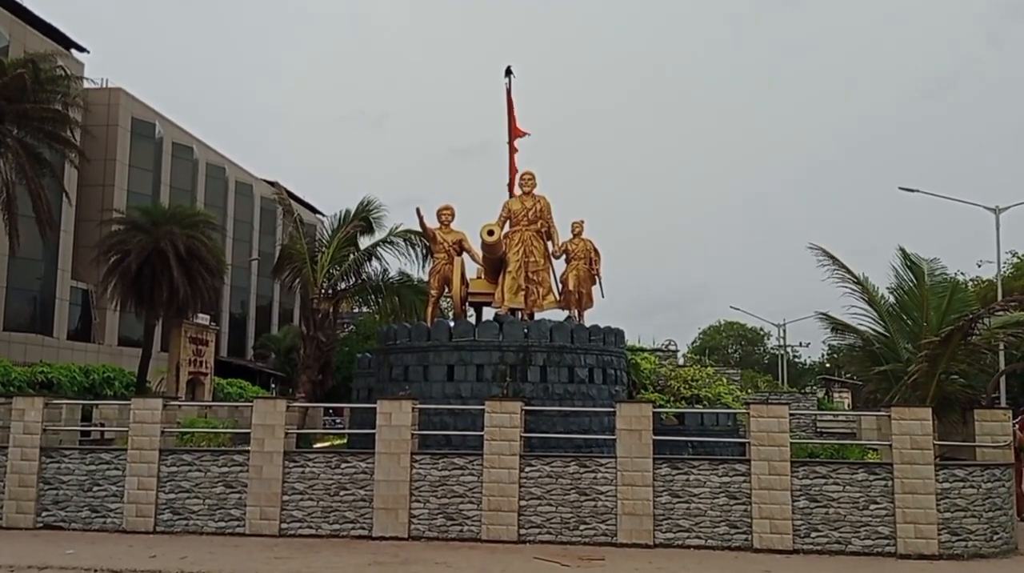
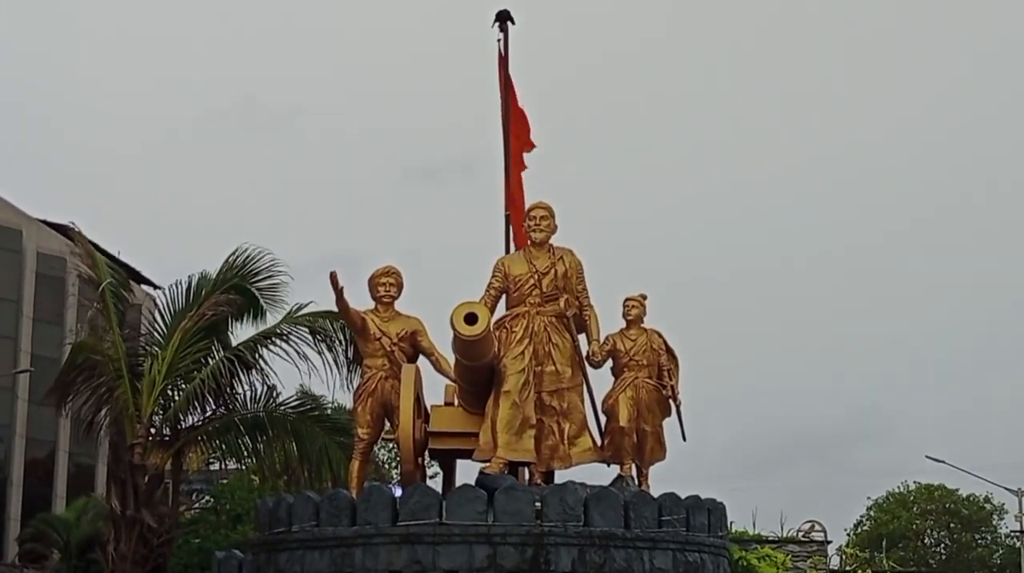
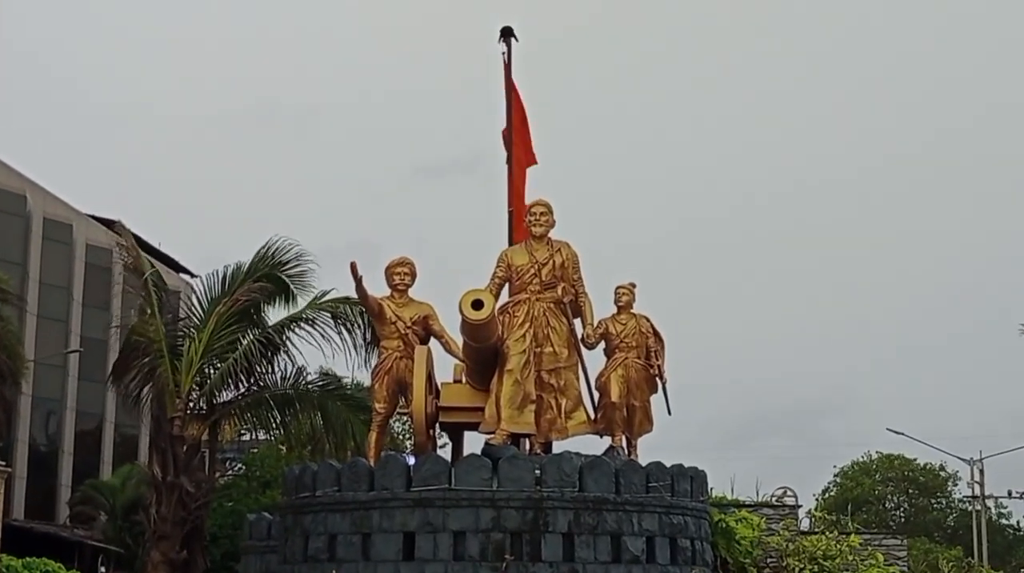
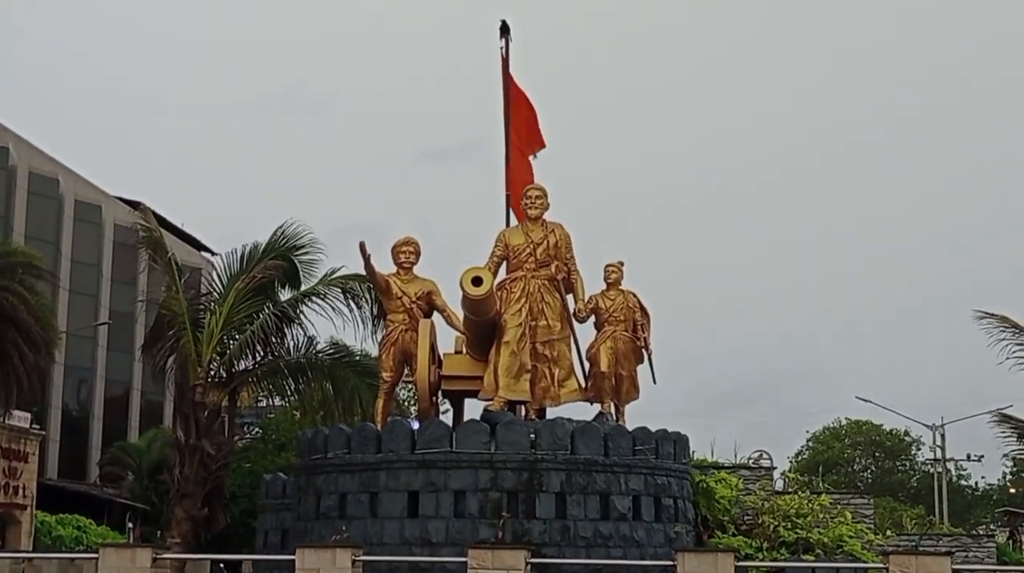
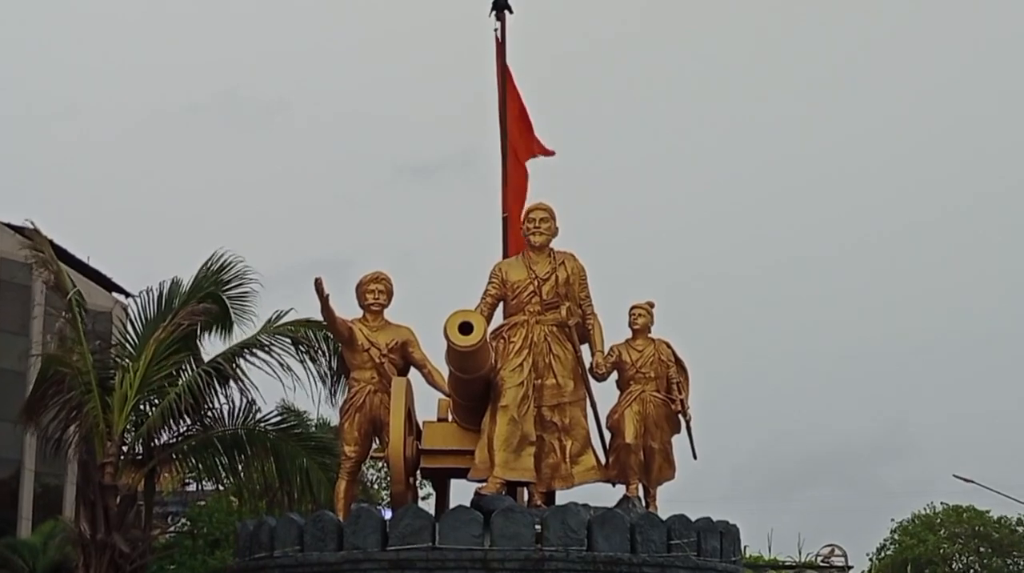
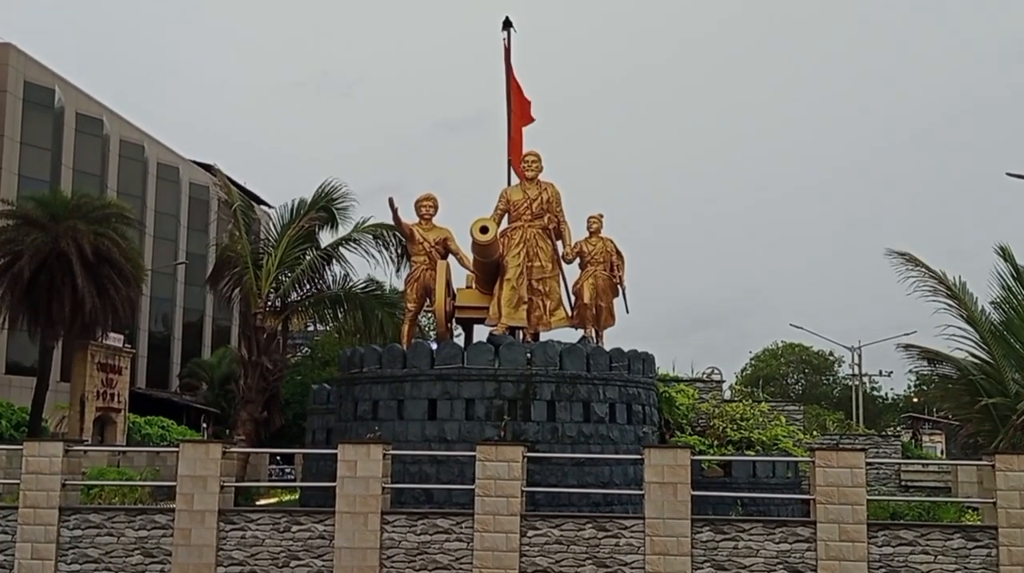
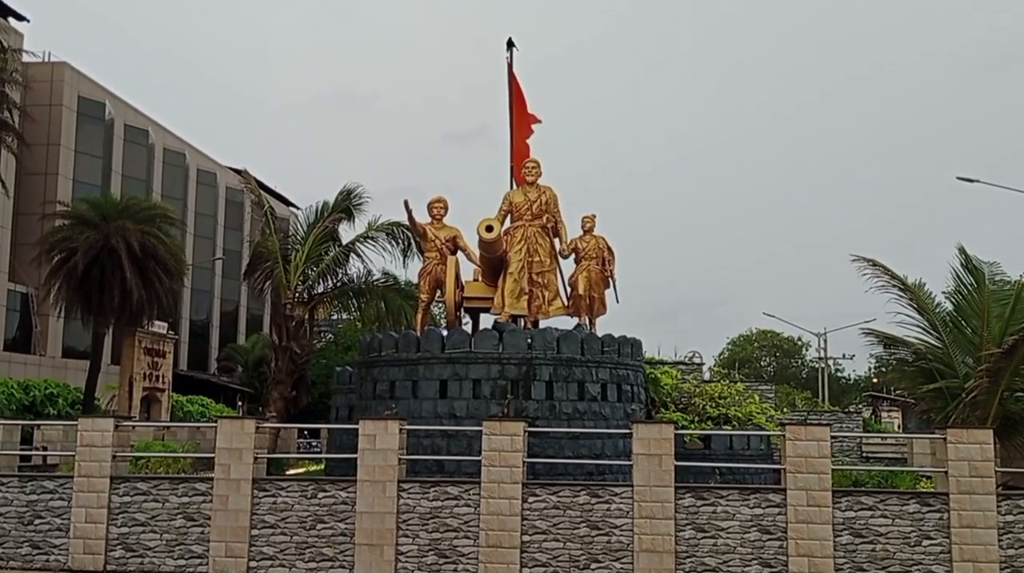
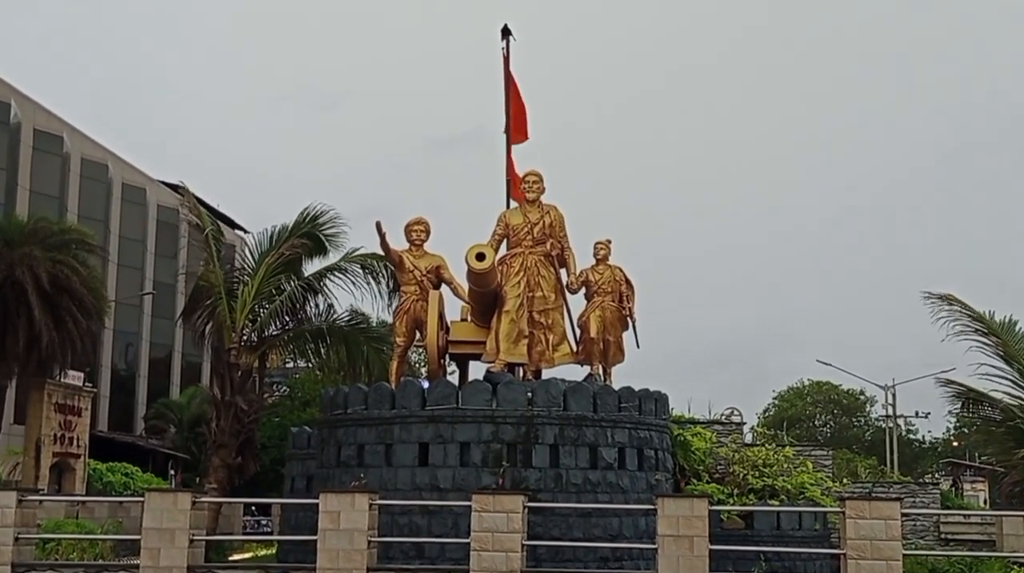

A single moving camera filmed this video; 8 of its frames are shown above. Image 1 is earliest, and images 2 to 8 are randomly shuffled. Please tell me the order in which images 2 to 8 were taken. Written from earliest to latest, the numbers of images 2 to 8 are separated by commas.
7, 6, 8, 4, 3, 2, 5
